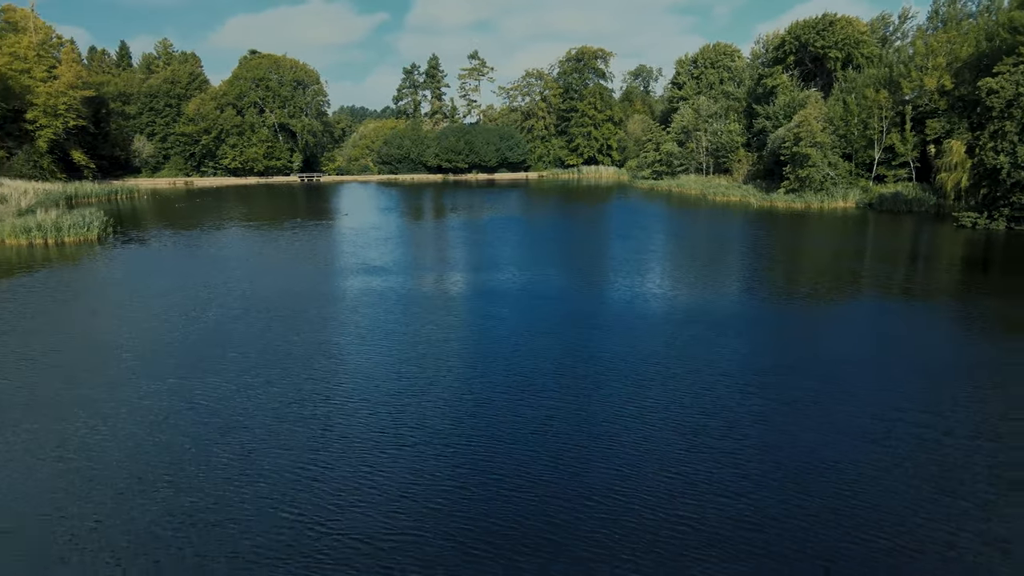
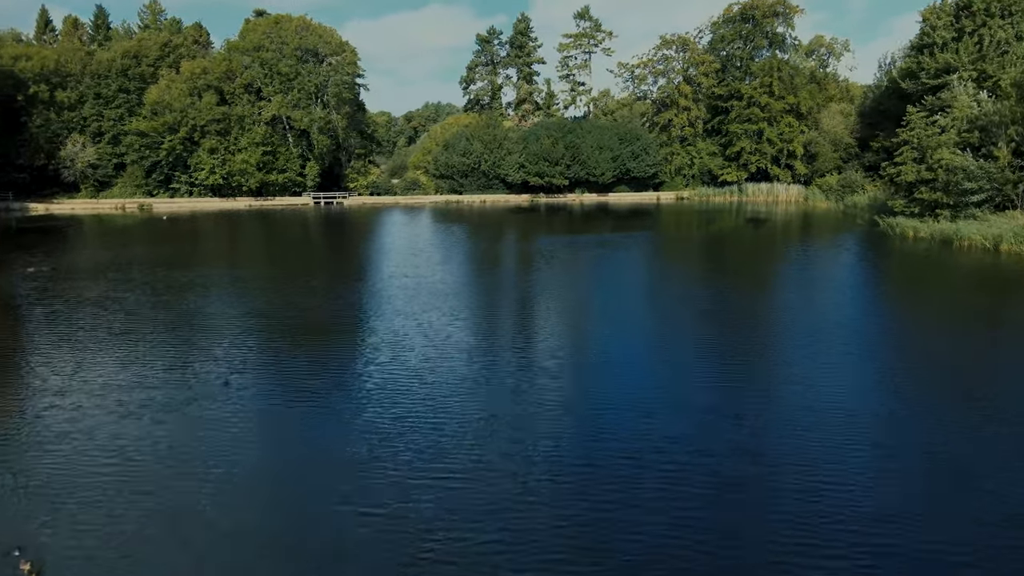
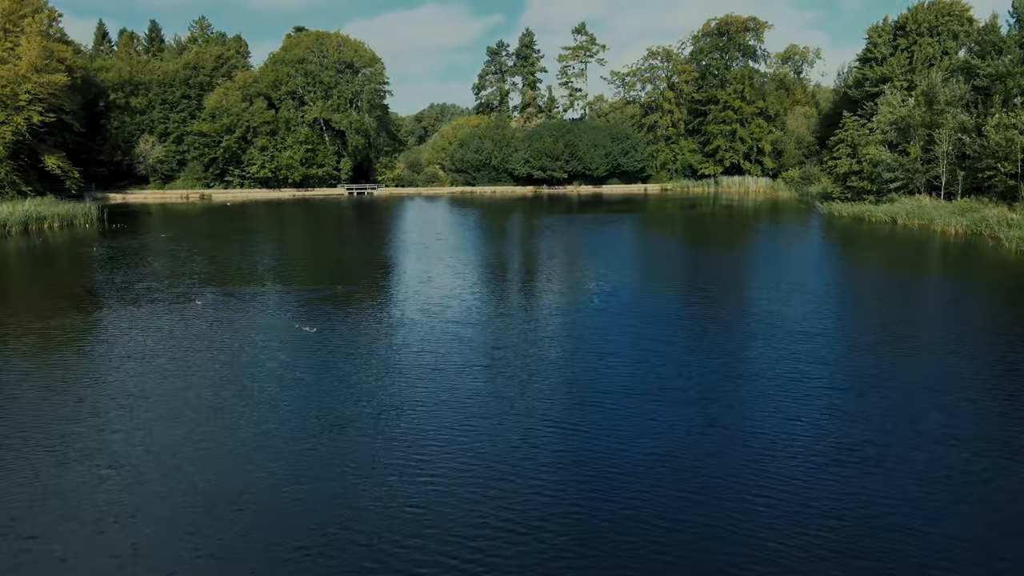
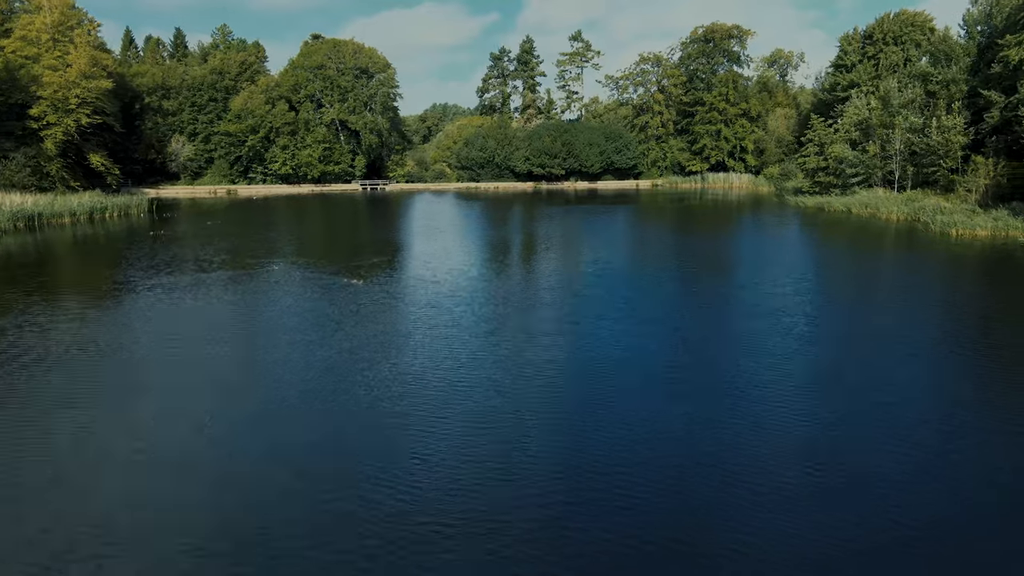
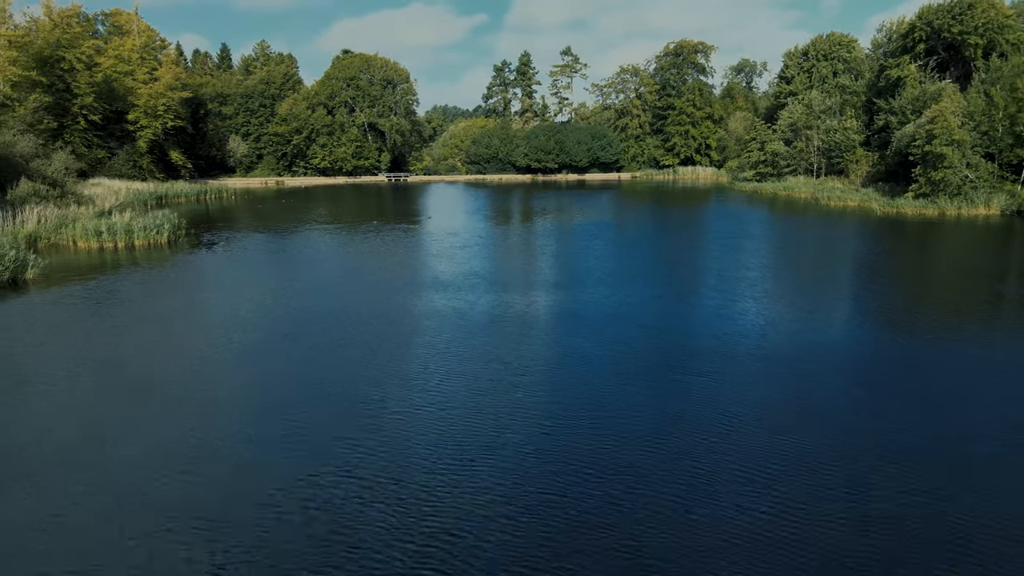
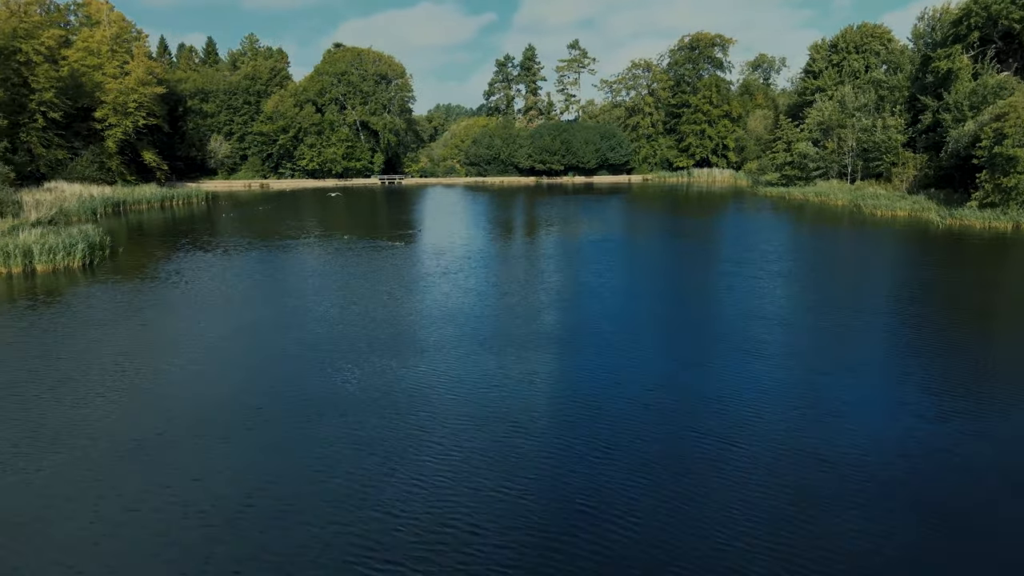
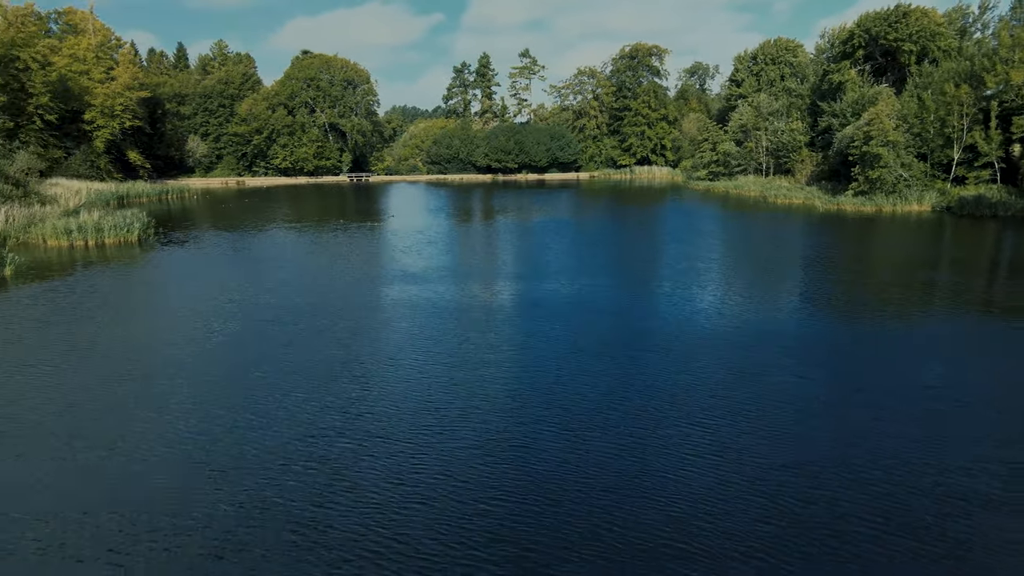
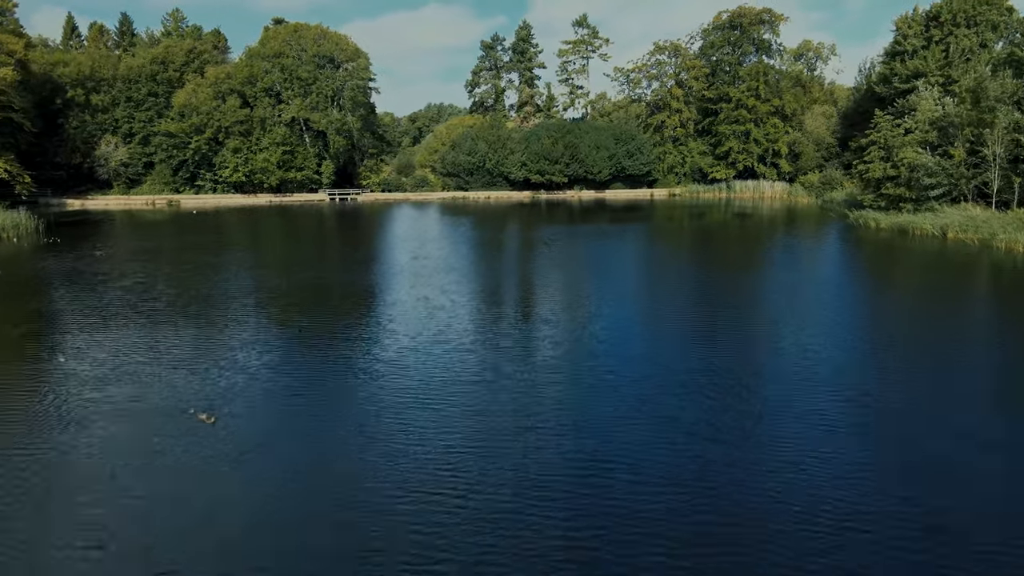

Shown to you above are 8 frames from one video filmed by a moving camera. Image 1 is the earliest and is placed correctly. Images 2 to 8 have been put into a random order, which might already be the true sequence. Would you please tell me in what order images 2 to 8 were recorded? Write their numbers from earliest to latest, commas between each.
7, 5, 6, 4, 3, 8, 2
